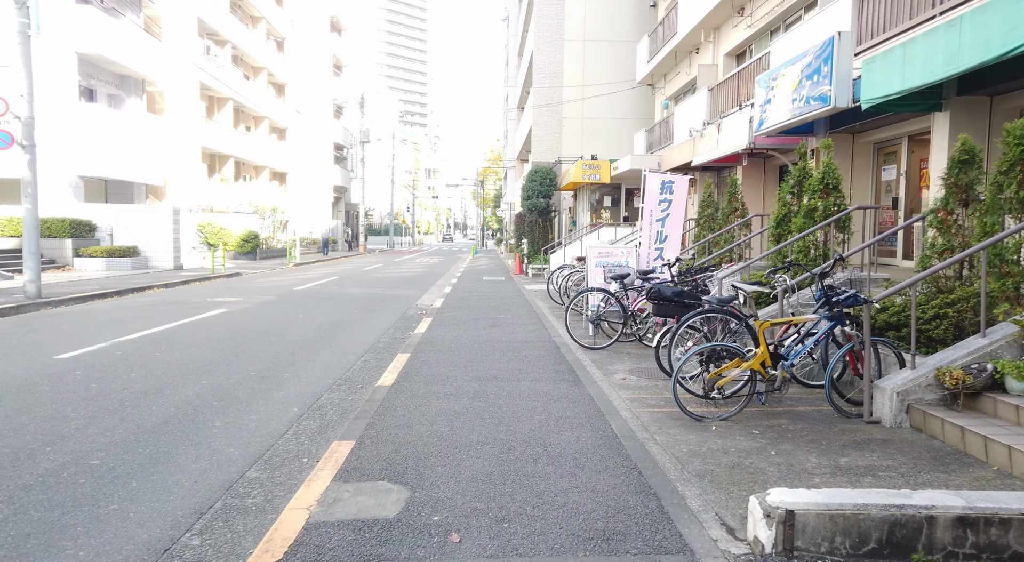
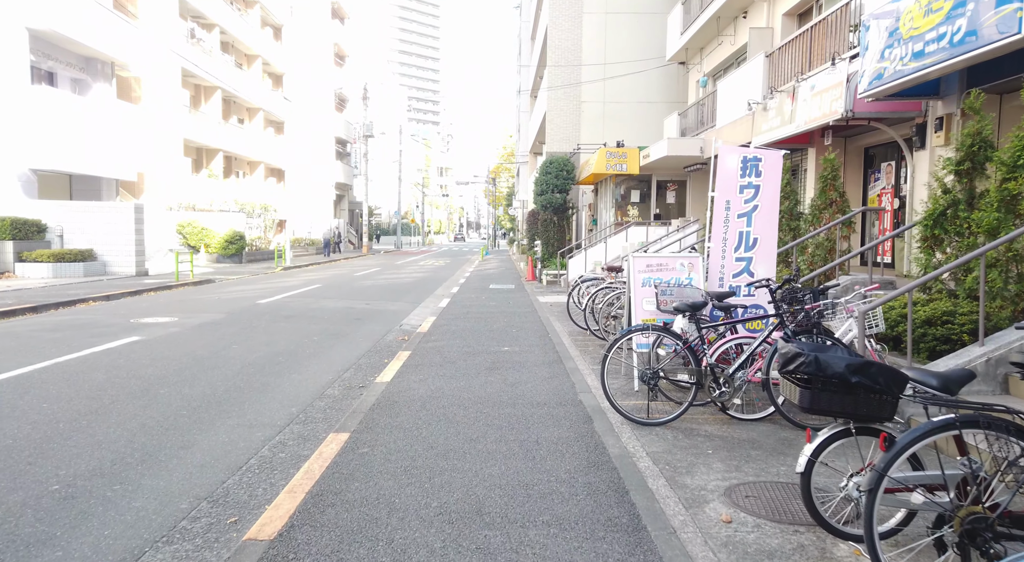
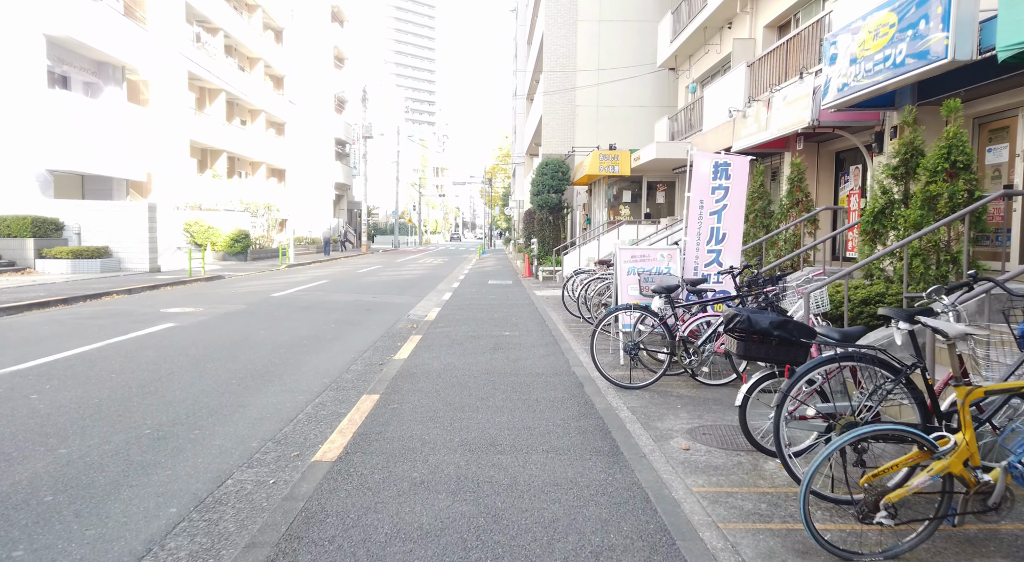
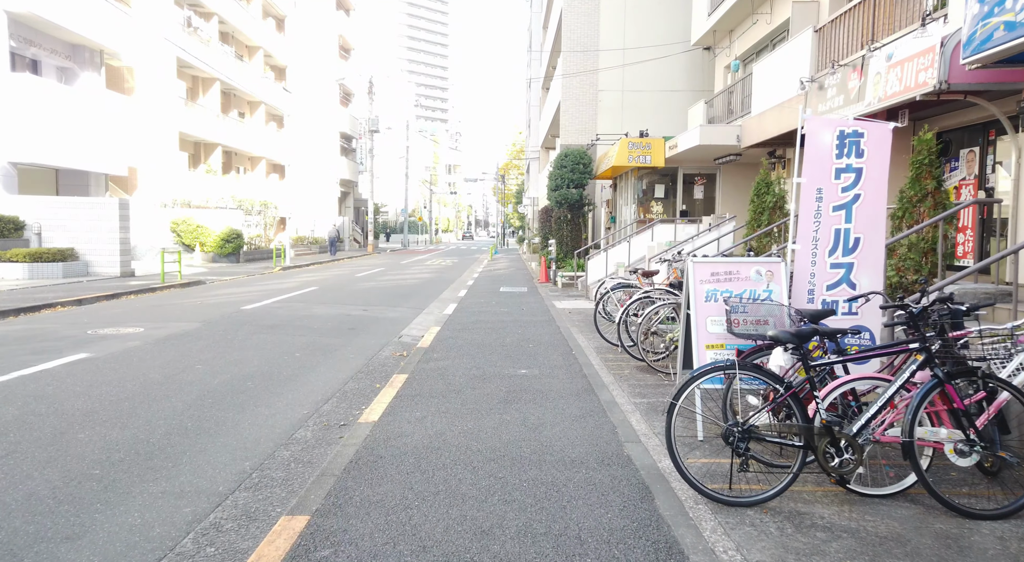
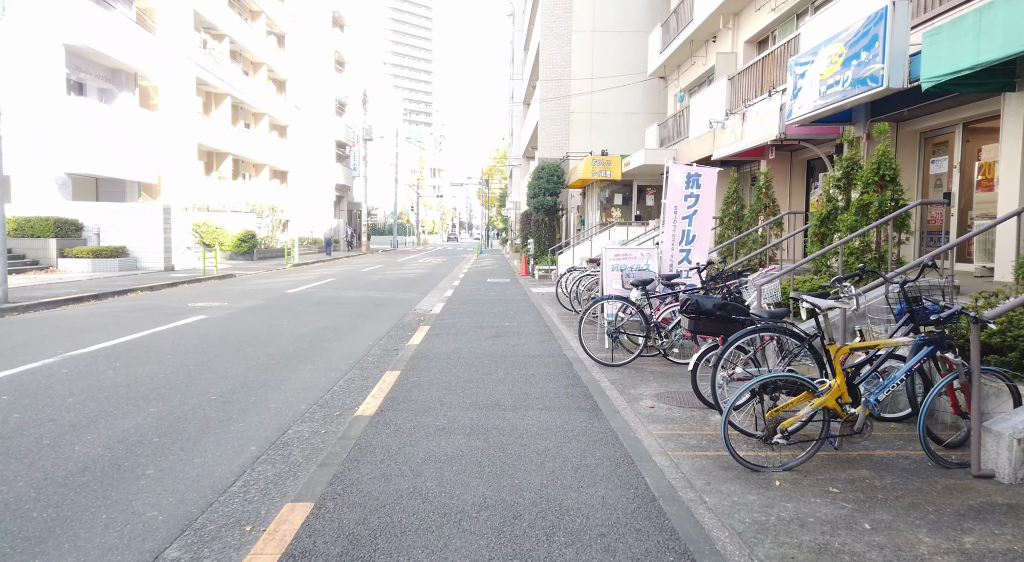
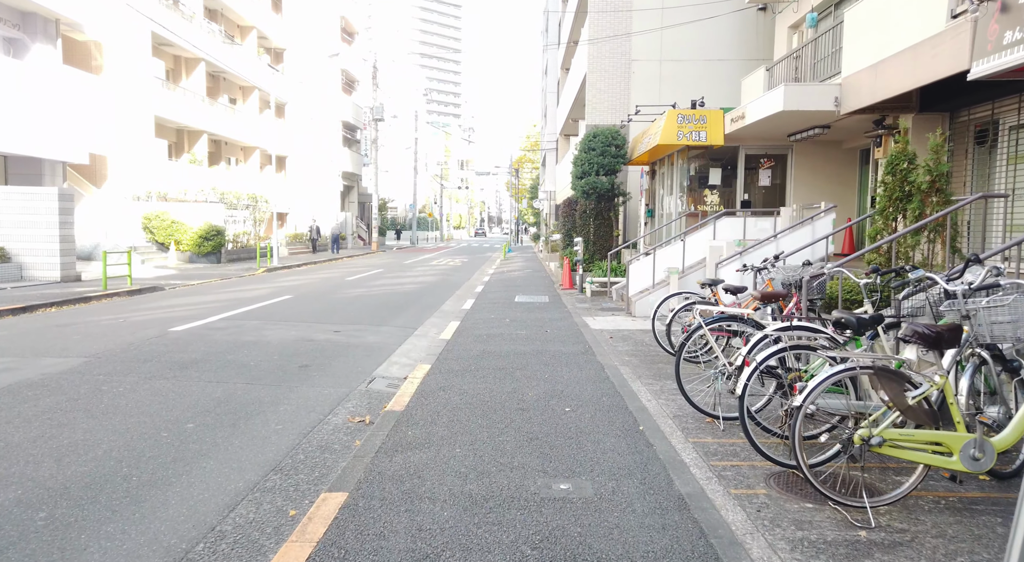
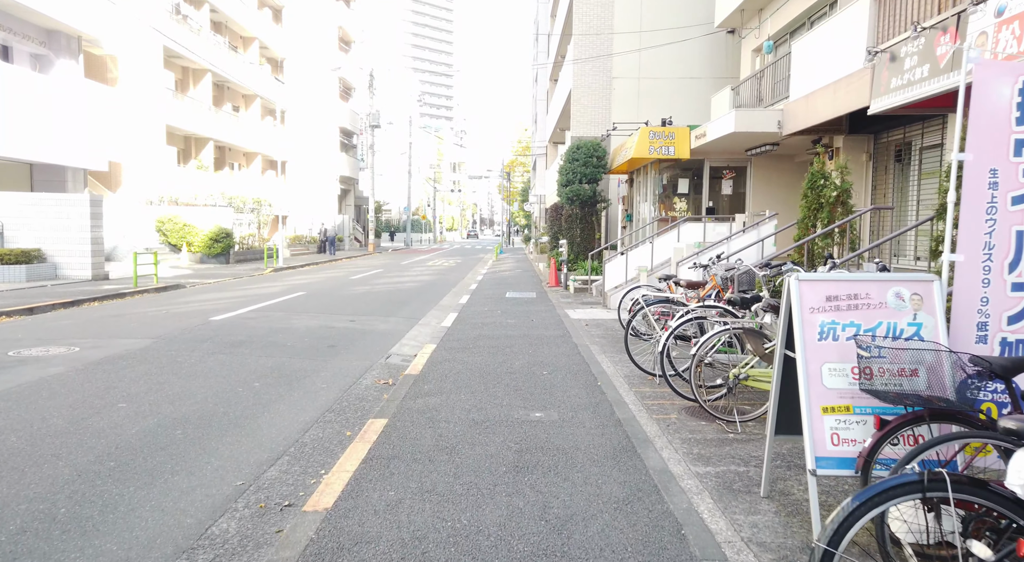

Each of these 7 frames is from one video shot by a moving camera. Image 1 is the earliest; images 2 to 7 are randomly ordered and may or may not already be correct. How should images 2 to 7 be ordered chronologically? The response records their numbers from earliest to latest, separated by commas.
5, 3, 2, 4, 7, 6
